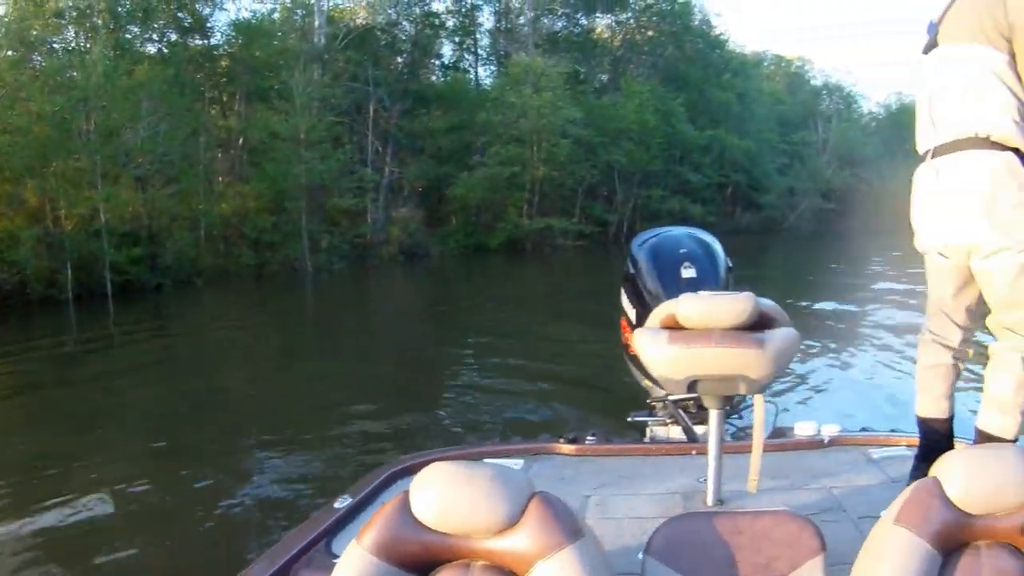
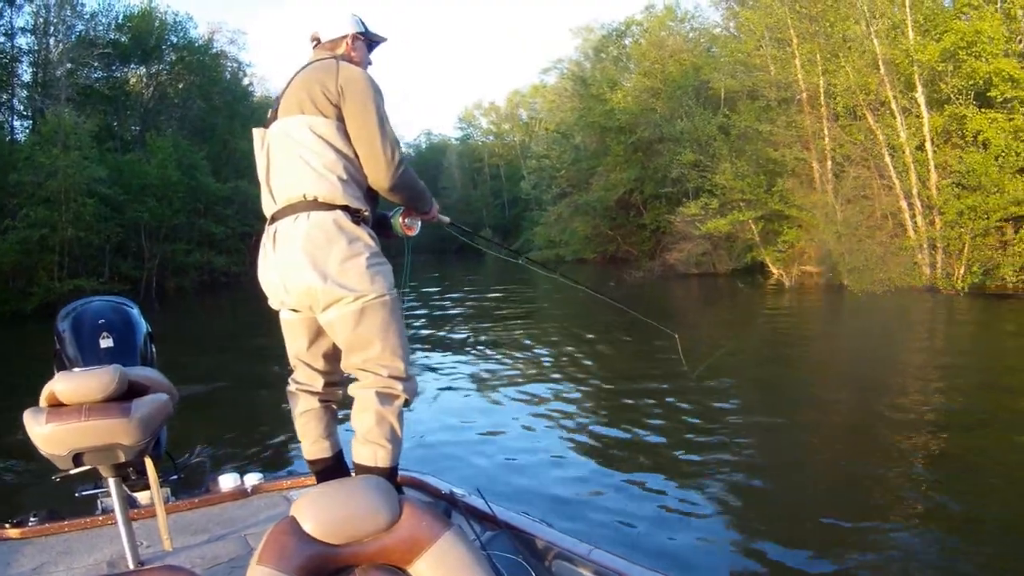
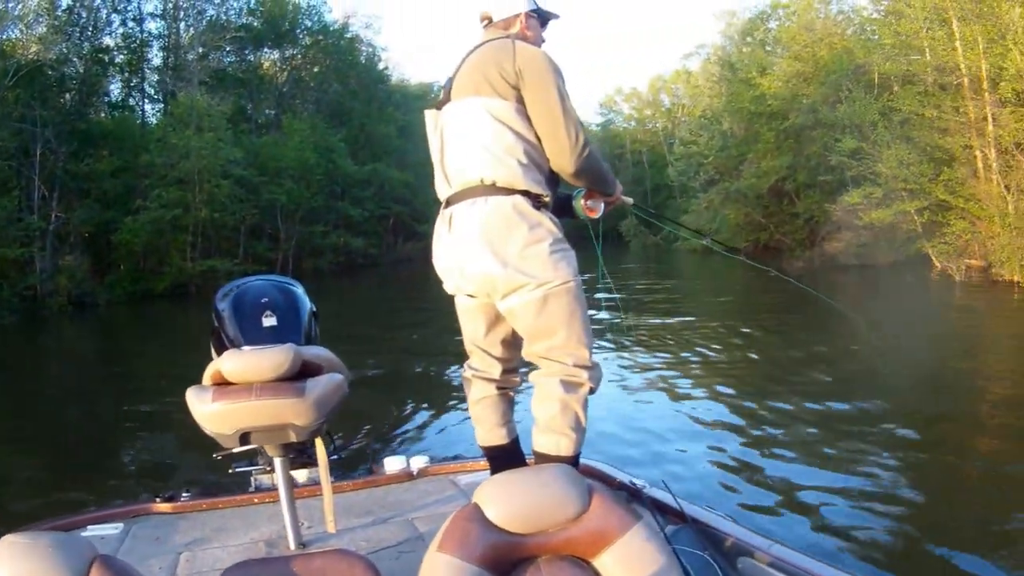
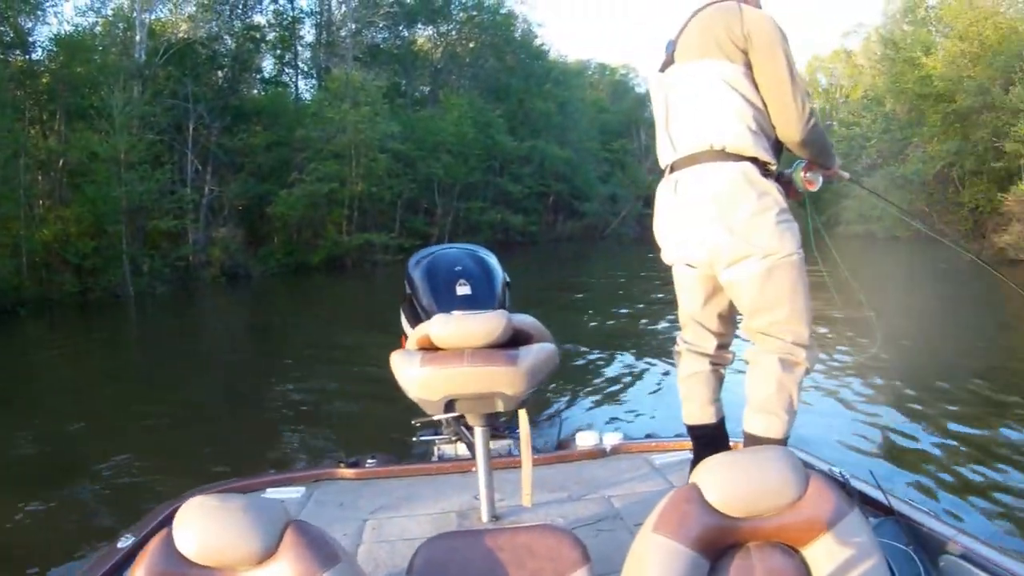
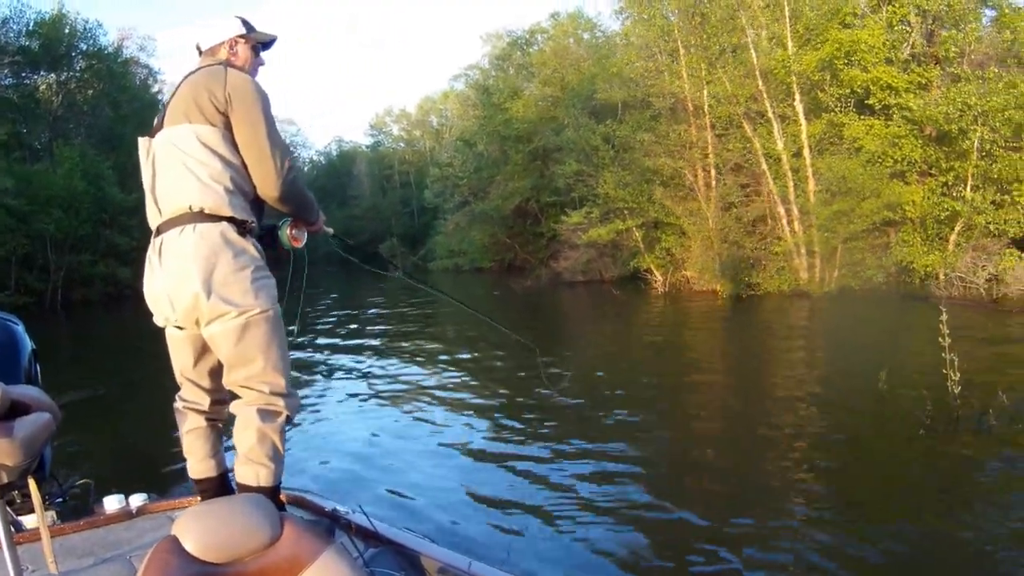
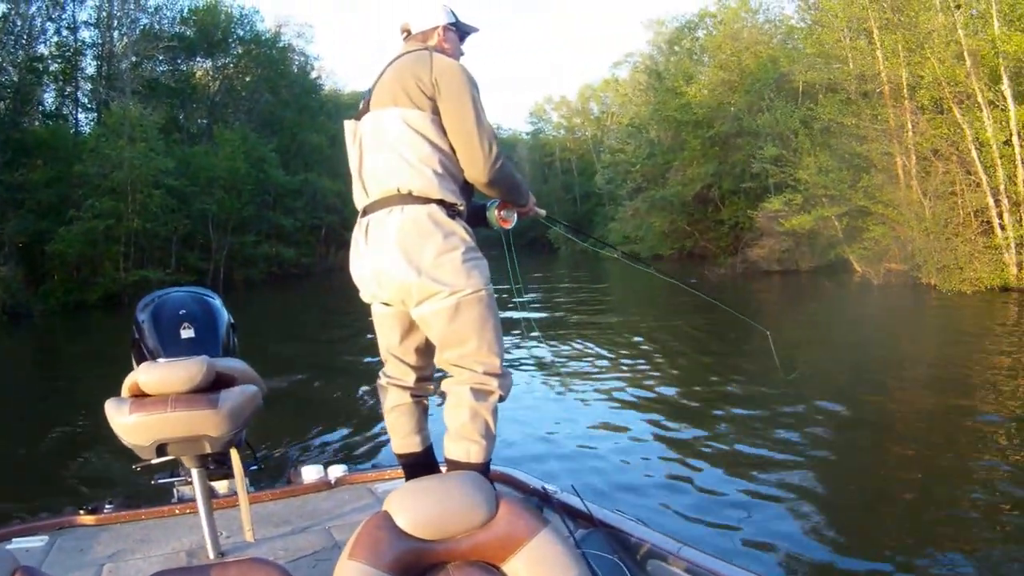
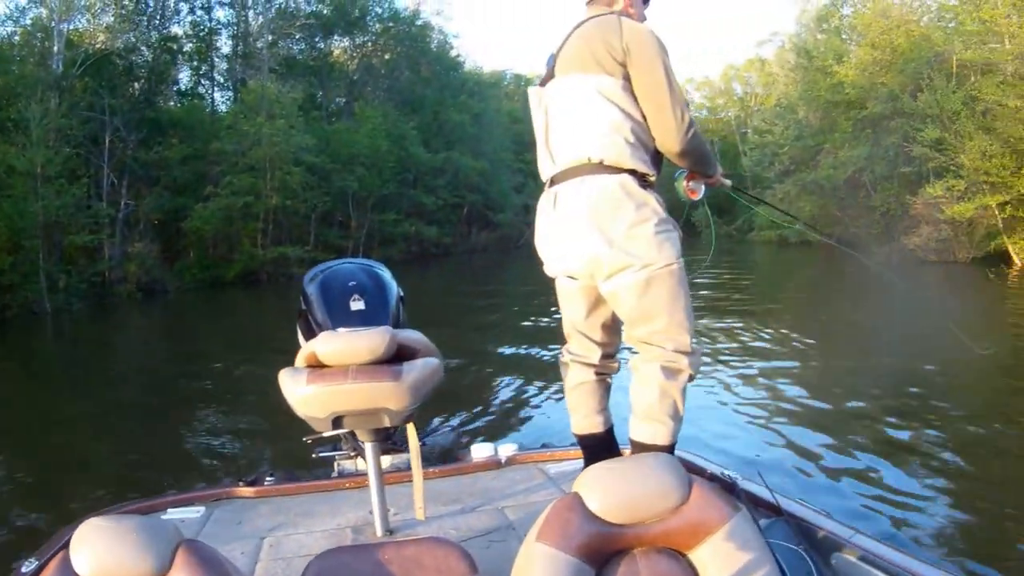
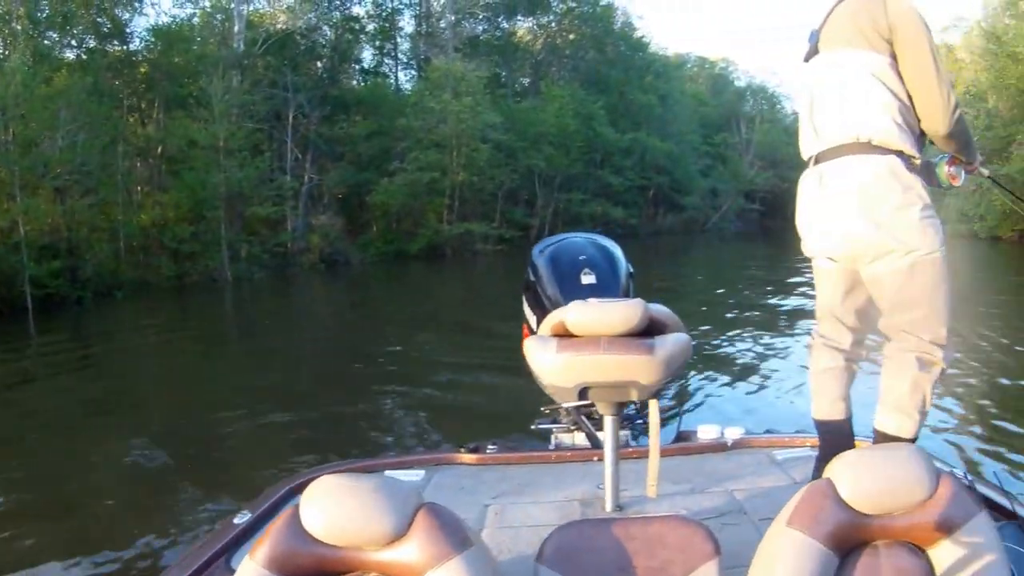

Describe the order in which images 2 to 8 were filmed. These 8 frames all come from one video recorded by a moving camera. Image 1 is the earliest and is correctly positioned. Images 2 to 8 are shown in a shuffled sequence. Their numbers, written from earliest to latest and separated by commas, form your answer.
8, 4, 7, 3, 6, 2, 5
